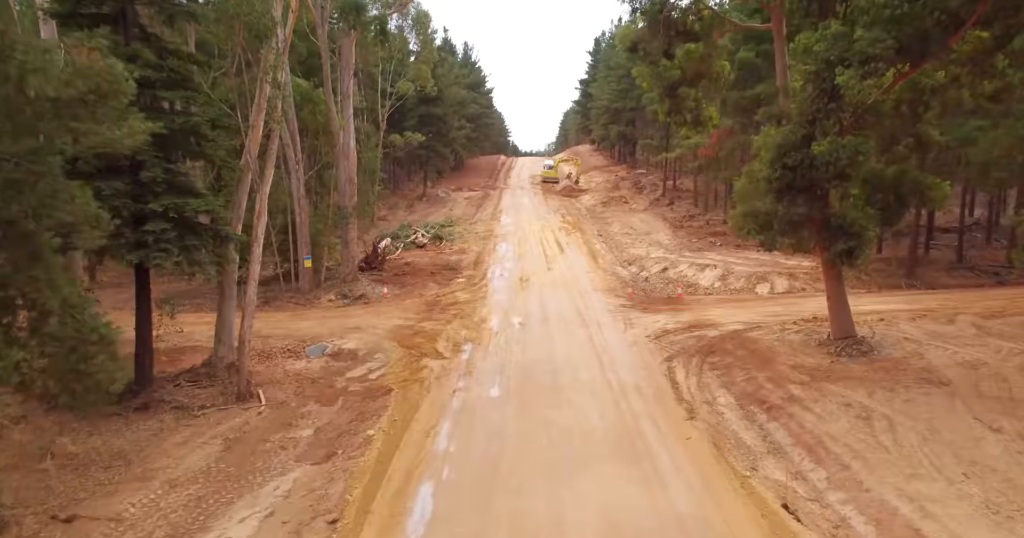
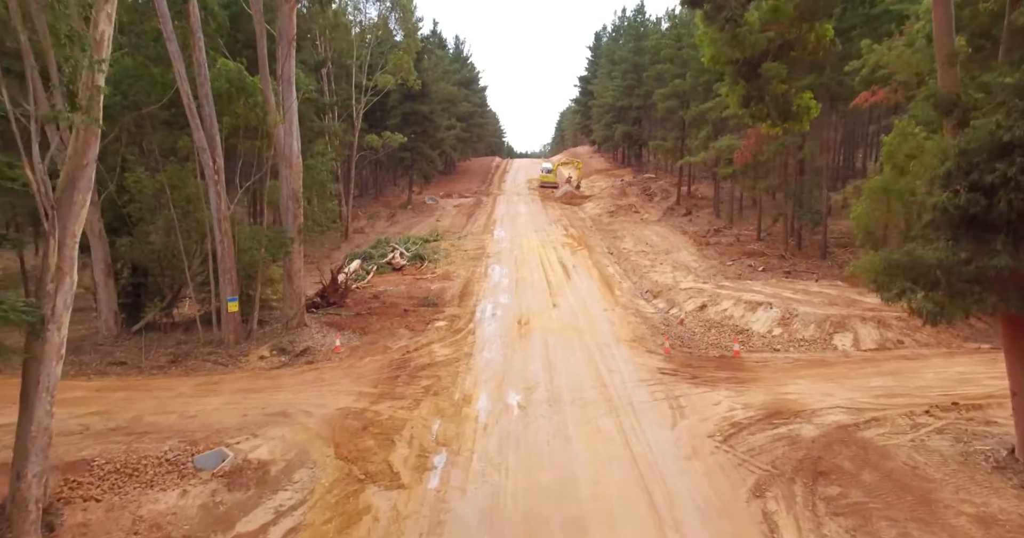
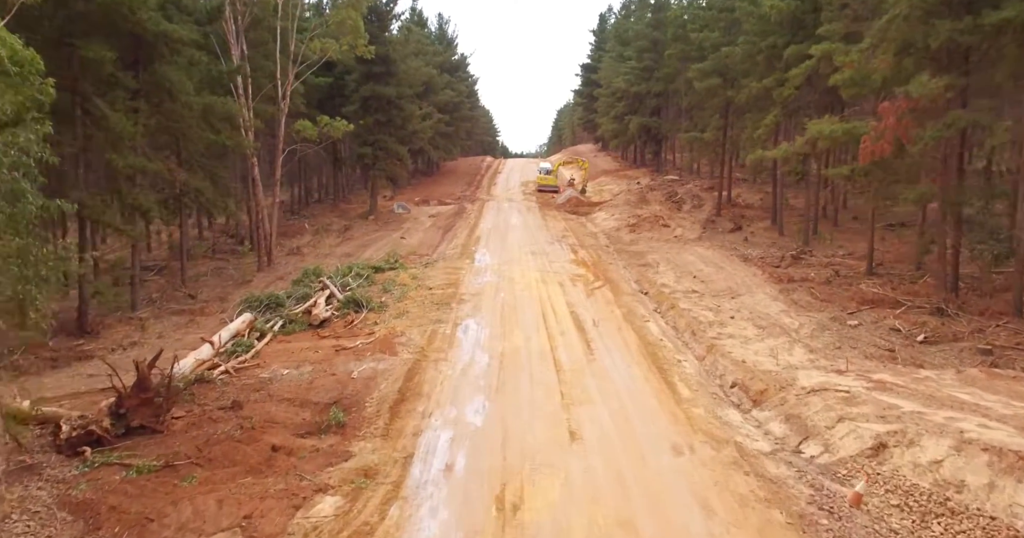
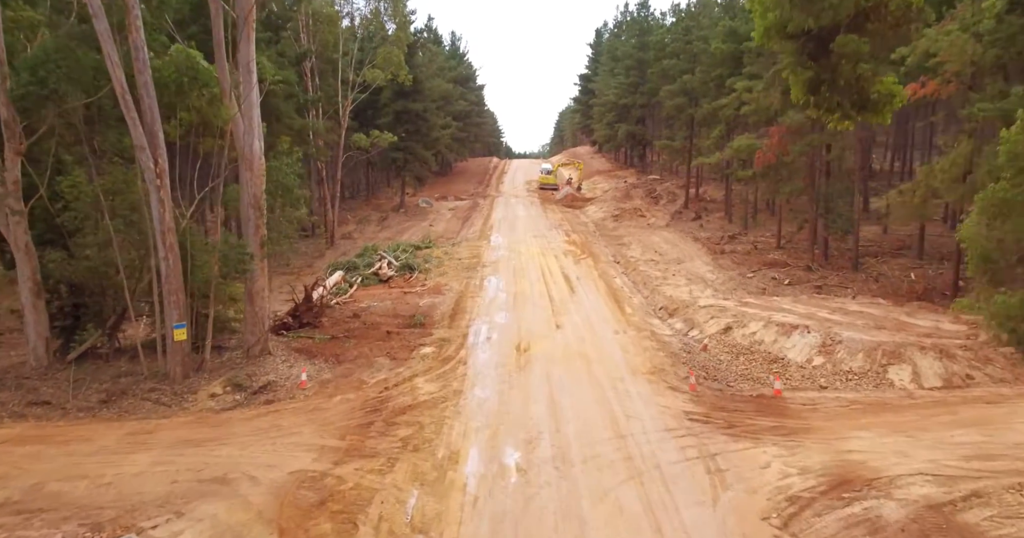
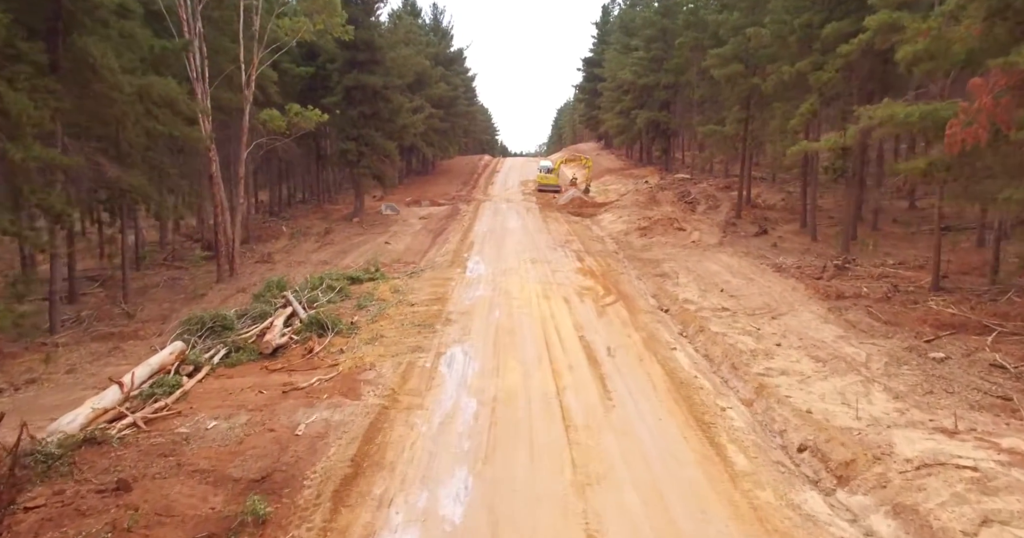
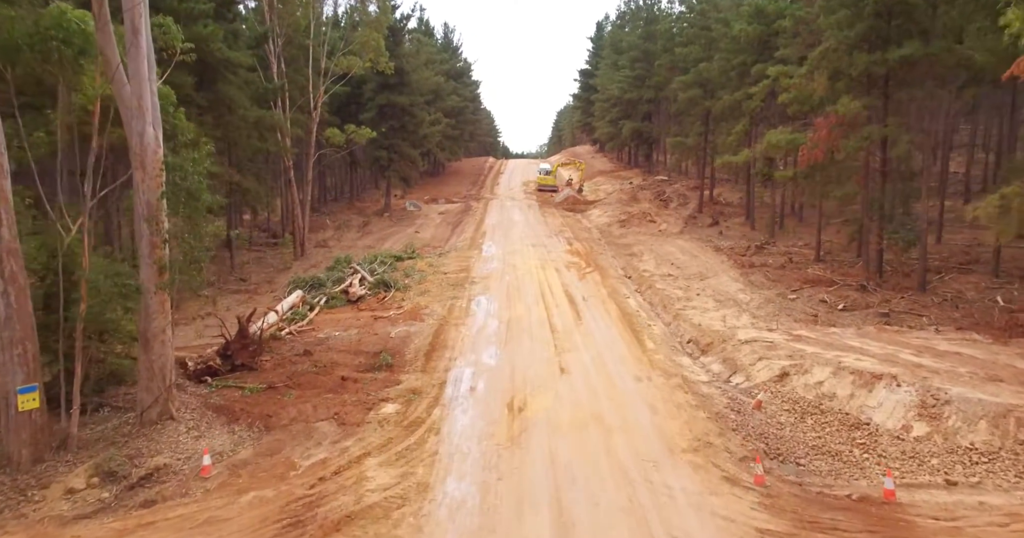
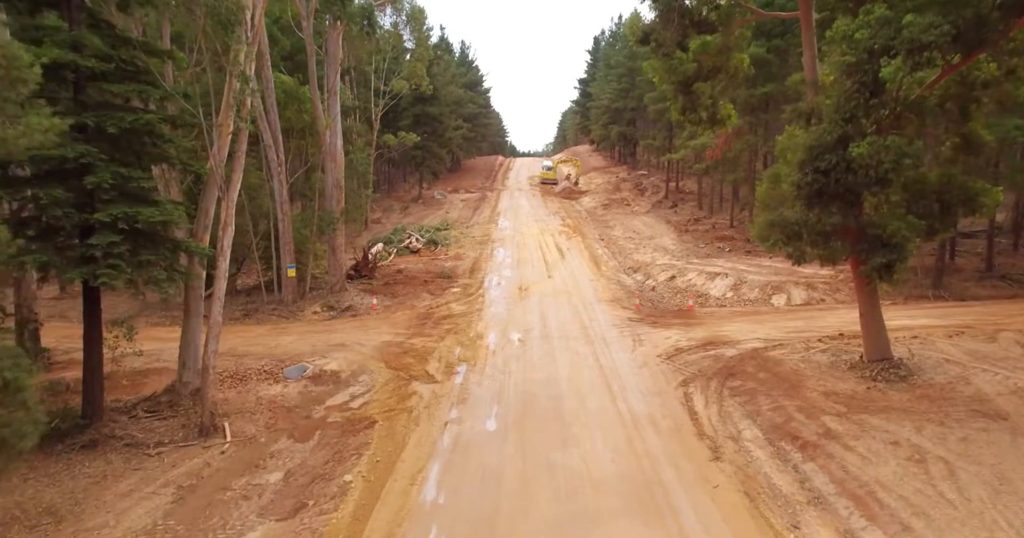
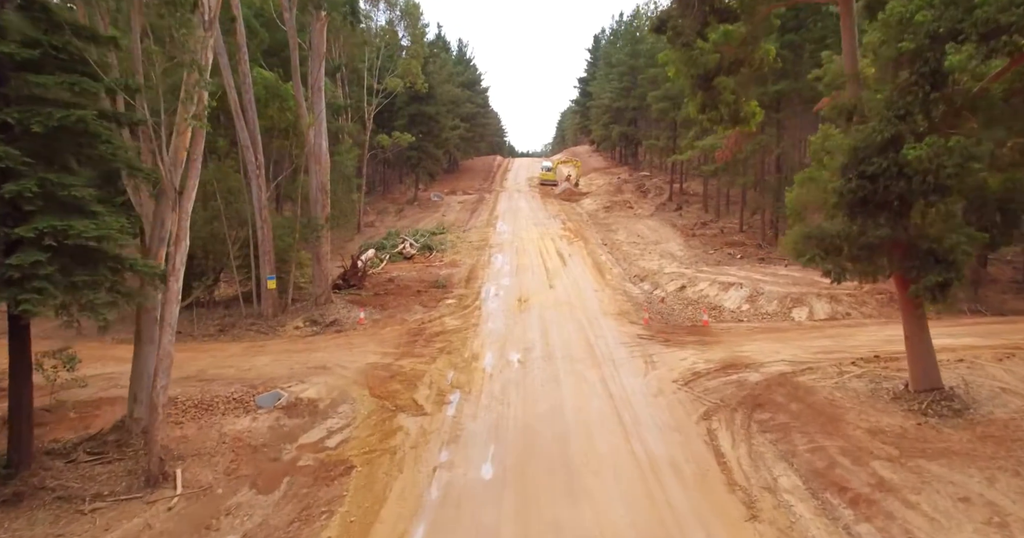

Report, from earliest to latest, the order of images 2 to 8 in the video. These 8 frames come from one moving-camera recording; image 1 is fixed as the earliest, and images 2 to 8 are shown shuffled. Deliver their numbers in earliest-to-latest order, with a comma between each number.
7, 8, 2, 4, 6, 3, 5
